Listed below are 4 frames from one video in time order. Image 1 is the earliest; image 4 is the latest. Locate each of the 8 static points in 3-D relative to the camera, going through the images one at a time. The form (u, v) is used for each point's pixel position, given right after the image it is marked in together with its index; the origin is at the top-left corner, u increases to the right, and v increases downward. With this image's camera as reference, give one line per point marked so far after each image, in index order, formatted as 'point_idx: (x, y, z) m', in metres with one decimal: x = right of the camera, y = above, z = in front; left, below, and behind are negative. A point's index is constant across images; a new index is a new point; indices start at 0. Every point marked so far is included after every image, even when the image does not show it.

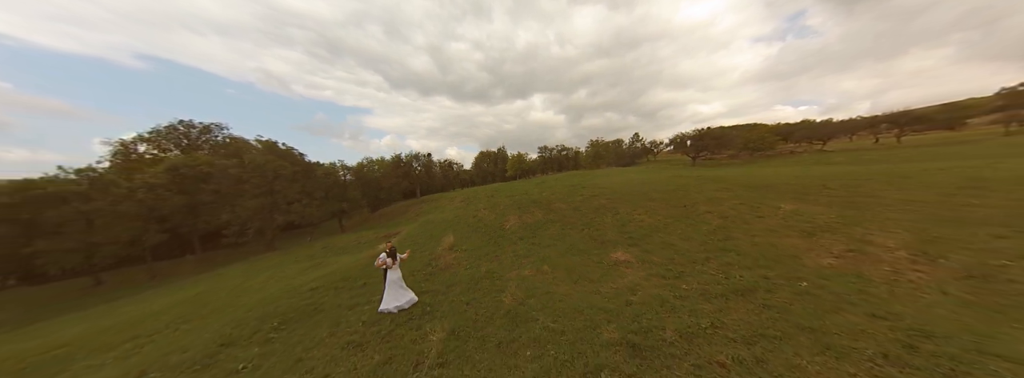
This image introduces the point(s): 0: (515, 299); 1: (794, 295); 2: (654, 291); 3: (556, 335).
0: (+0.2, -5.4, +12.2) m
1: (+11.5, -4.2, +10.0) m
2: (+6.7, -4.6, +11.6) m
3: (+1.6, -5.3, +9.1) m
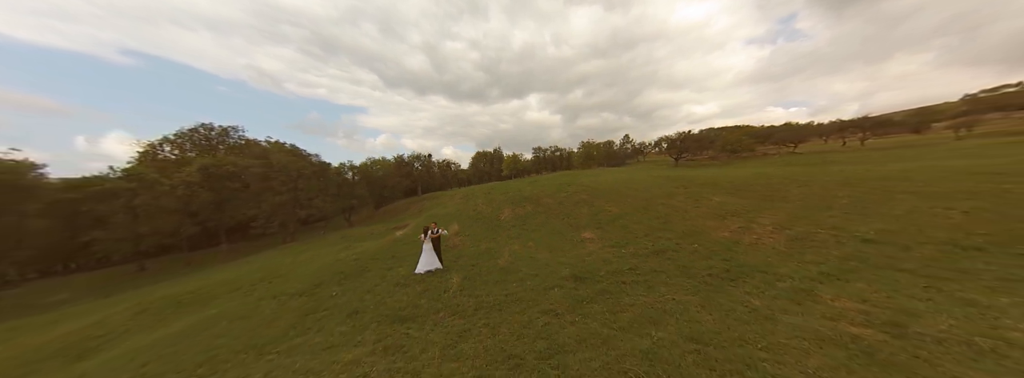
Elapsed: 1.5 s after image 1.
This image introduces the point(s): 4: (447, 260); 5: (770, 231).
0: (-0.3, -5.0, +17.5) m
1: (+11.0, -3.8, +15.5) m
2: (+6.2, -4.3, +17.0) m
3: (+1.2, -5.0, +14.3) m
4: (-4.9, -5.3, +18.8) m
5: (+17.3, -2.7, +16.8) m
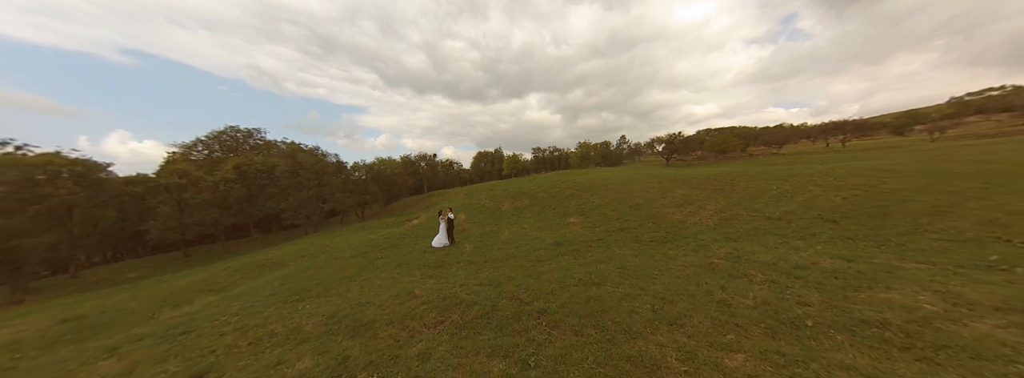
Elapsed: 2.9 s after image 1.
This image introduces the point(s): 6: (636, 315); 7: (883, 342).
0: (-0.5, -4.4, +22.5) m
1: (+10.9, -3.2, +20.5) m
2: (+6.0, -3.6, +22.0) m
3: (+1.1, -4.3, +19.3) m
4: (-5.0, -4.7, +23.8) m
5: (+17.2, -2.1, +21.8) m
6: (+4.0, -4.1, +8.1) m
7: (+9.3, -3.9, +6.3) m
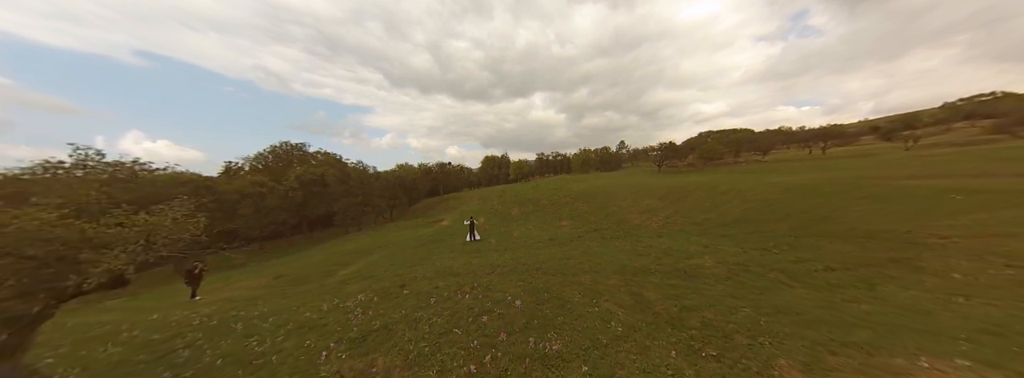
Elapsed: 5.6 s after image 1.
0: (+0.6, -5.9, +32.1) m
1: (+12.0, -4.7, +29.9) m
2: (+7.2, -5.2, +31.5) m
3: (+2.1, -5.8, +28.9) m
4: (-3.9, -6.2, +33.5) m
5: (+18.3, -3.7, +31.1) m
6: (+4.9, -5.7, +17.6) m
7: (+10.2, -5.5, +15.7) m
